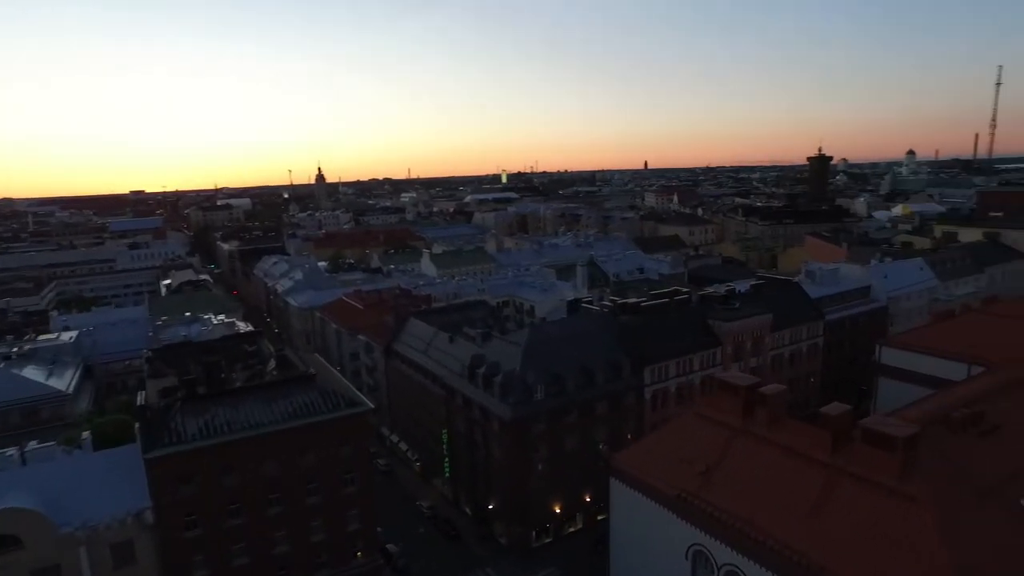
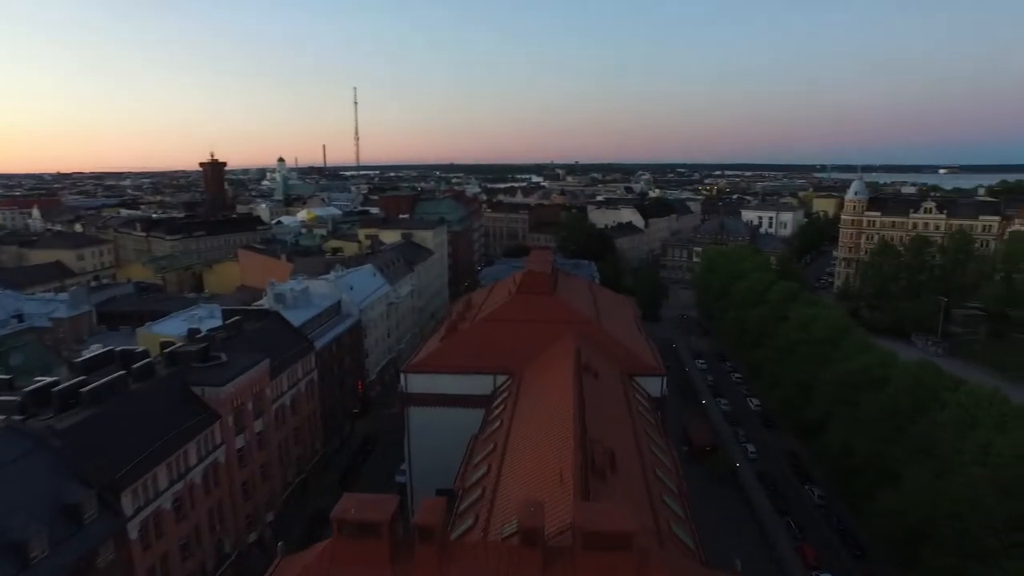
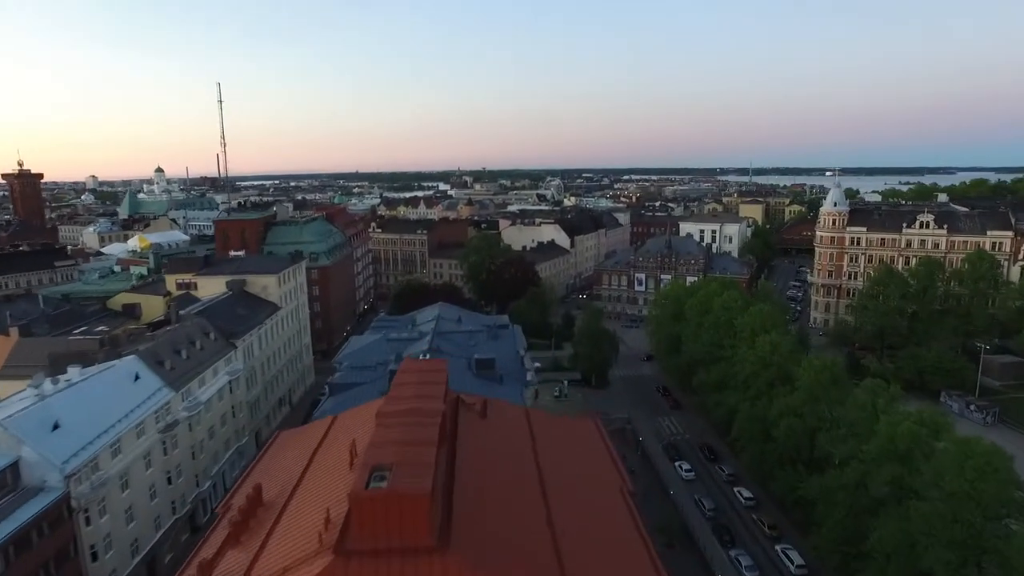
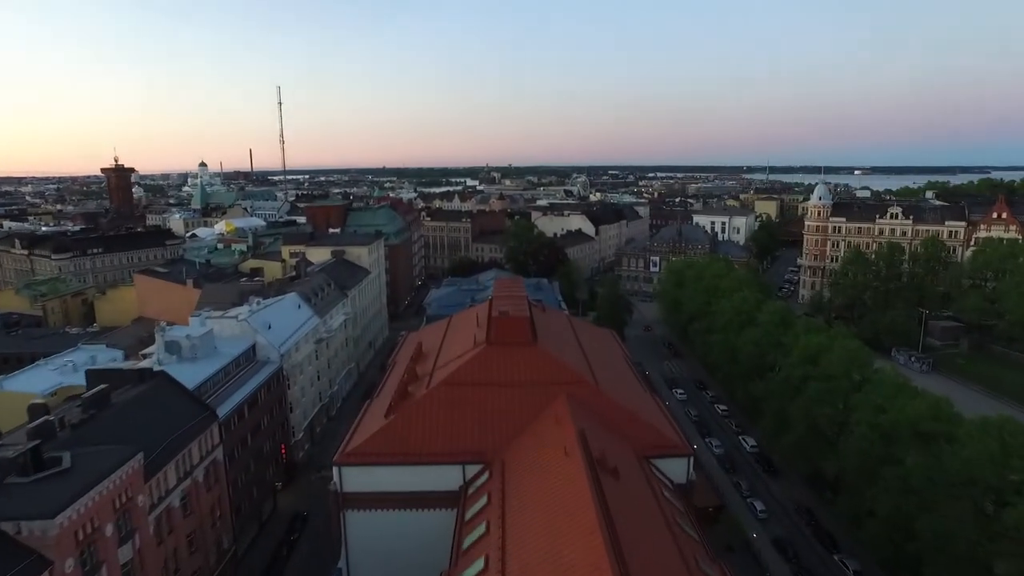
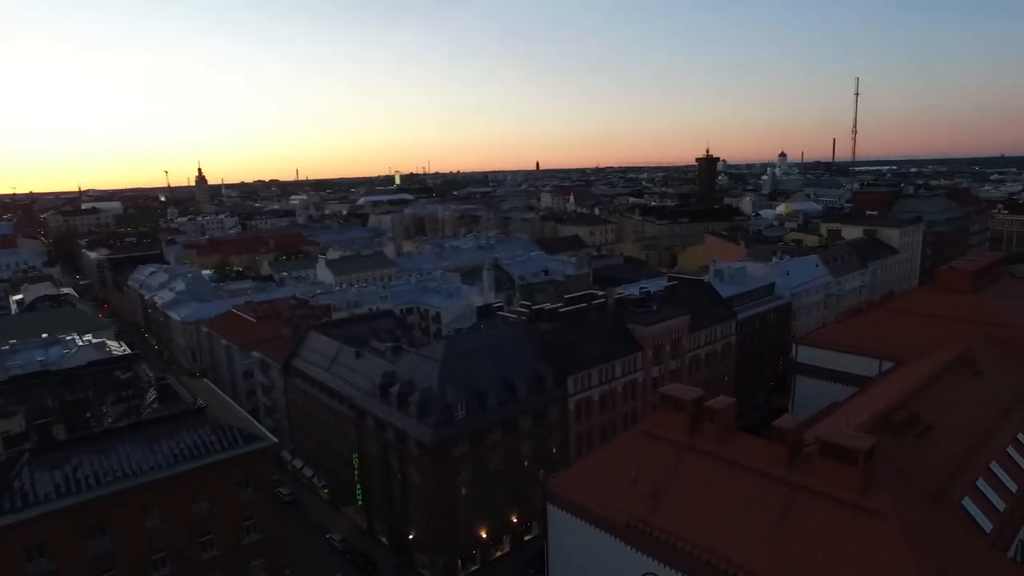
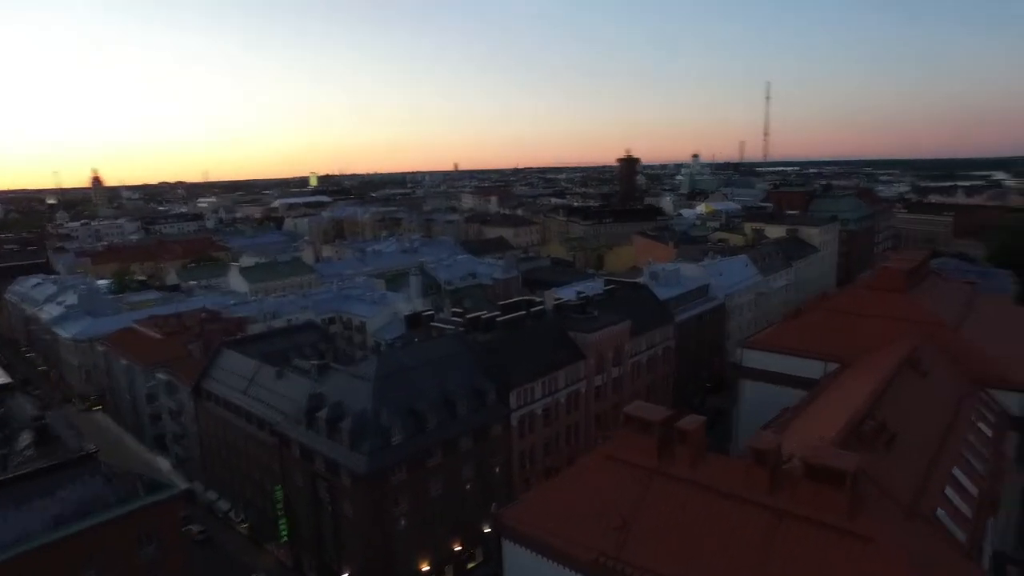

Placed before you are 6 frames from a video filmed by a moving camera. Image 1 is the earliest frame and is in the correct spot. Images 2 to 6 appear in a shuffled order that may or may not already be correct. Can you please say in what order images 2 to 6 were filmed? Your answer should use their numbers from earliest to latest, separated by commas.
5, 6, 2, 4, 3
